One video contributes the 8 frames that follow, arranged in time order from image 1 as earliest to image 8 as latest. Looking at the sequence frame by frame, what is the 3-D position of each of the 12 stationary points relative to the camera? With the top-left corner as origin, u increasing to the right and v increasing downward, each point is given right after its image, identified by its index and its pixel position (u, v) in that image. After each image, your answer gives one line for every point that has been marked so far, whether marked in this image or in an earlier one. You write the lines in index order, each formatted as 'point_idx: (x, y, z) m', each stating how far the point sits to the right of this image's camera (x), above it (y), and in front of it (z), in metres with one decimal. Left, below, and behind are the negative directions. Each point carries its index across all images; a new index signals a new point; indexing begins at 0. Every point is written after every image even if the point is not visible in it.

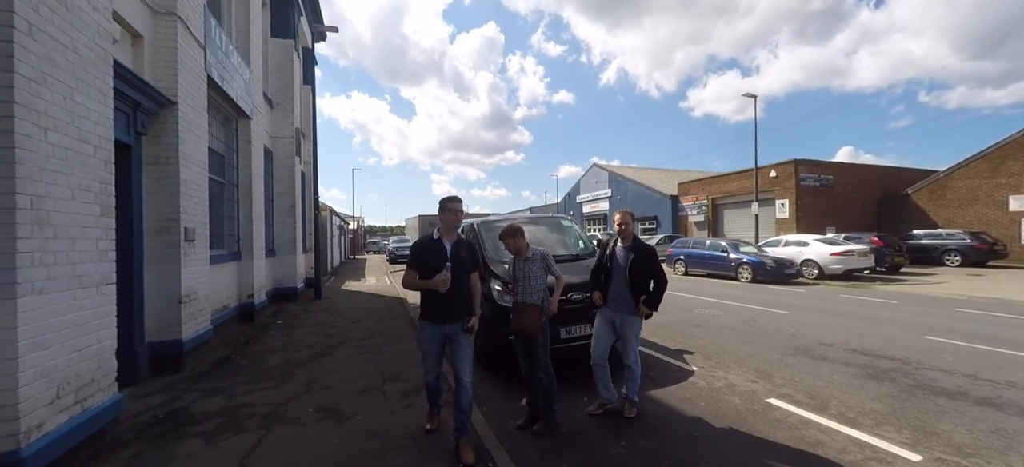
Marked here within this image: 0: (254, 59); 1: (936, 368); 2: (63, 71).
0: (-6.0, +4.1, +9.3) m
1: (+5.1, -1.6, +4.8) m
2: (-3.4, +1.2, +3.1) m
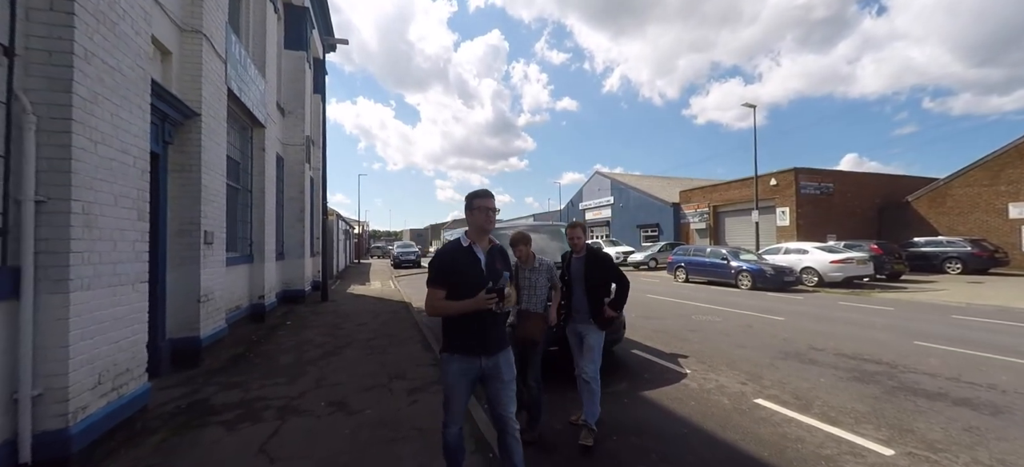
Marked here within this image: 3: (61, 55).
0: (-5.9, +4.0, +9.7) m
1: (+5.1, -1.7, +5.0) m
2: (-3.4, +1.2, +3.4) m
3: (-3.2, +1.3, +2.9) m
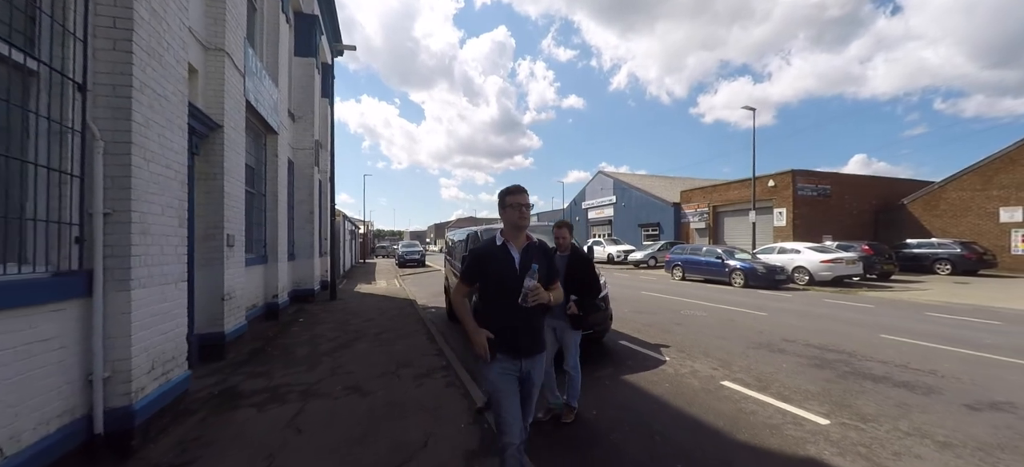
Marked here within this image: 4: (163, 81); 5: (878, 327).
0: (-5.9, +4.0, +10.3) m
1: (+5.0, -1.7, +5.5) m
2: (-3.5, +1.2, +4.0) m
3: (-3.4, +1.2, +3.5) m
4: (-3.5, +1.5, +4.1) m
5: (+7.5, -1.9, +8.2) m
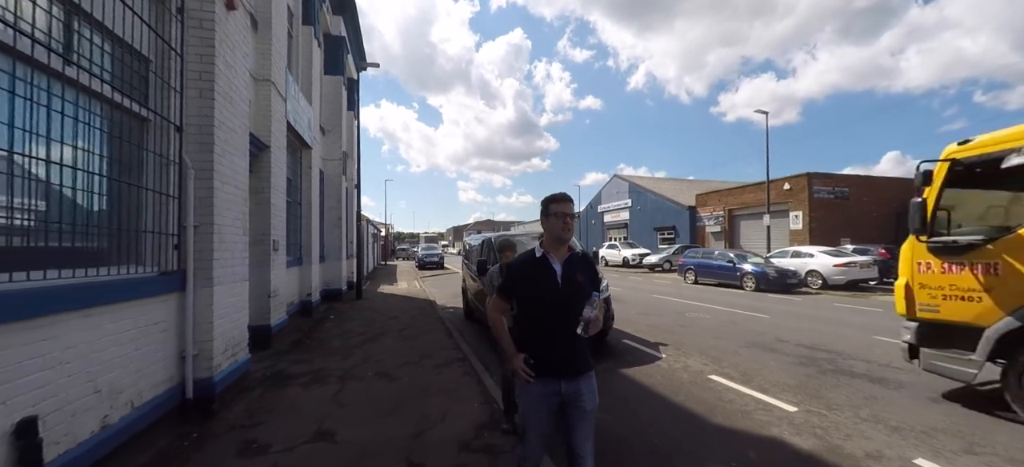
0: (-5.6, +3.9, +11.2) m
1: (+5.2, -1.8, +6.0) m
2: (-3.4, +1.1, +4.8) m
3: (-3.3, +1.1, +4.3) m
4: (-3.4, +1.4, +4.9) m
5: (+7.8, -2.1, +8.5) m
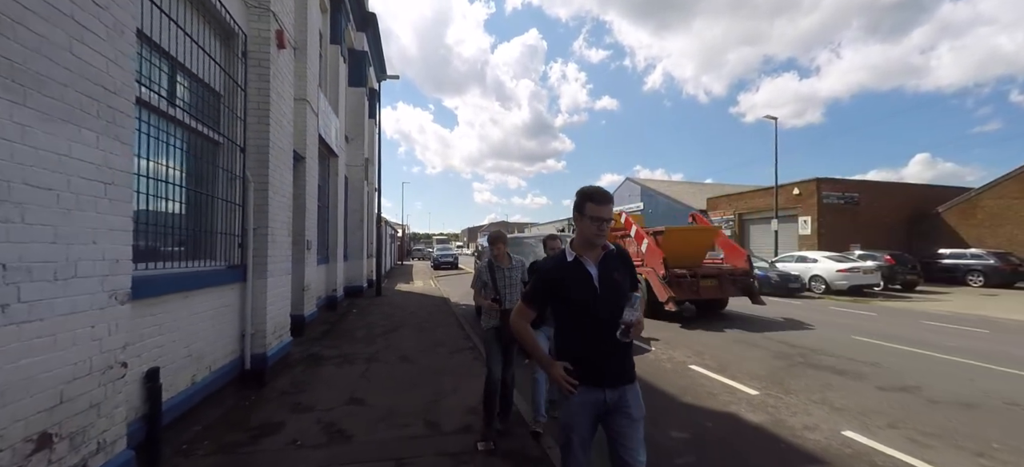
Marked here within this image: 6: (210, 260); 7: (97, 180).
0: (-5.2, +3.9, +12.3) m
1: (+5.2, -2.0, +6.6) m
2: (-3.3, +1.0, +5.8) m
3: (-3.3, +1.1, +5.3) m
4: (-3.3, +1.4, +5.8) m
5: (+7.9, -2.2, +9.0) m
6: (-3.3, -0.3, +4.5) m
7: (-2.5, +0.3, +2.4) m
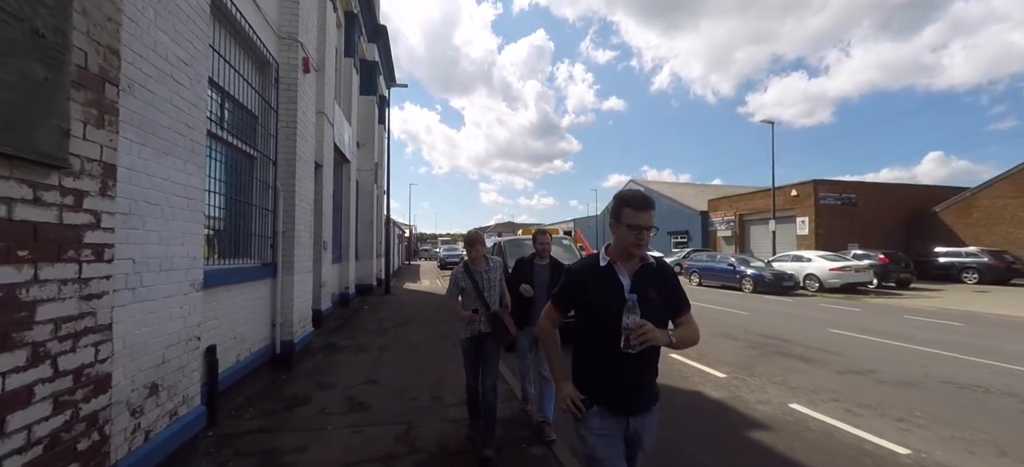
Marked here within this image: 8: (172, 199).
0: (-5.2, +3.8, +13.0) m
1: (+5.2, -2.0, +7.2) m
2: (-3.4, +1.0, +6.5) m
3: (-3.3, +1.1, +6.0) m
4: (-3.4, +1.4, +6.6) m
5: (+7.9, -2.2, +9.6) m
6: (-3.4, -0.3, +5.2) m
7: (-2.6, +0.3, +3.1) m
8: (-2.5, +0.3, +3.0) m
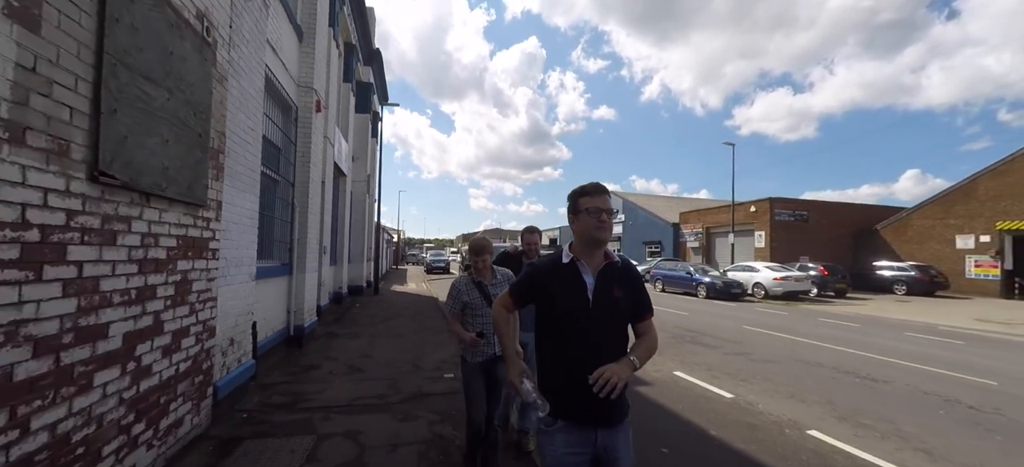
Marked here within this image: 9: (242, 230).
0: (-6.0, +3.6, +14.6) m
1: (+4.5, -2.3, +8.9) m
2: (-4.0, +0.9, +8.1) m
3: (-3.9, +1.0, +7.6) m
4: (-4.0, +1.2, +8.1) m
5: (+7.1, -2.6, +11.4) m
6: (-4.0, -0.4, +6.8) m
7: (-3.1, +0.2, +4.7) m
8: (-3.0, +0.2, +4.5) m
9: (-3.0, 0.0, +4.5) m
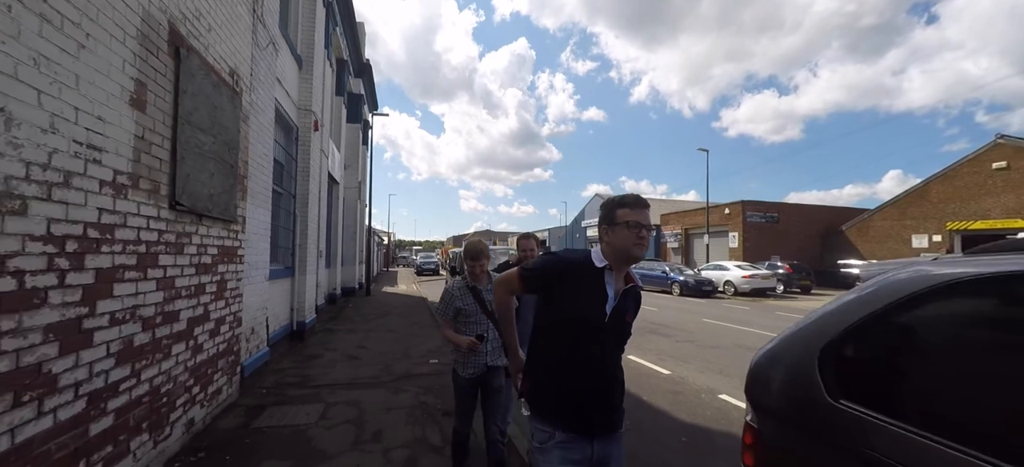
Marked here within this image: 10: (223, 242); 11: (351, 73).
0: (-6.6, +3.5, +15.4) m
1: (+4.0, -2.4, +10.0) m
2: (-4.5, +0.7, +9.0) m
3: (-4.4, +0.8, +8.5) m
4: (-4.5, +1.1, +9.0) m
5: (+6.6, -2.7, +12.6) m
6: (-4.5, -0.6, +7.7) m
7: (-3.5, +0.1, +5.6) m
8: (-3.4, +0.1, +5.5) m
9: (-3.4, -0.1, +5.5) m
10: (-3.1, -0.1, +4.3) m
11: (-6.9, +6.8, +17.1) m
